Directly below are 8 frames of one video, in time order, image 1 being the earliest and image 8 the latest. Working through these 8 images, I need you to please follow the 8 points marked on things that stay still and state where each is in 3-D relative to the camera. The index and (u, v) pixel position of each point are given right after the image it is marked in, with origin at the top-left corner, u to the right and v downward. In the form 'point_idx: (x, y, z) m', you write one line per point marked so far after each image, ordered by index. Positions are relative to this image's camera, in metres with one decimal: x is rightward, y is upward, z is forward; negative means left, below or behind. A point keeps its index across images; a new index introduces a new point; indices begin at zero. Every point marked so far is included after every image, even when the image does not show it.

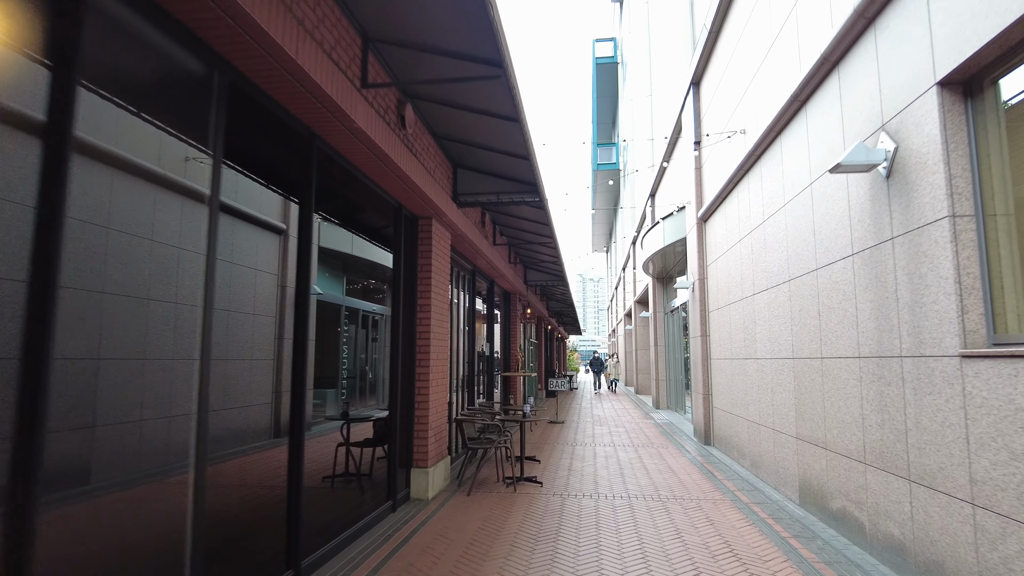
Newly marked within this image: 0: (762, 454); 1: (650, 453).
0: (+2.6, -1.7, +6.5) m
1: (+1.9, -2.3, +8.7) m
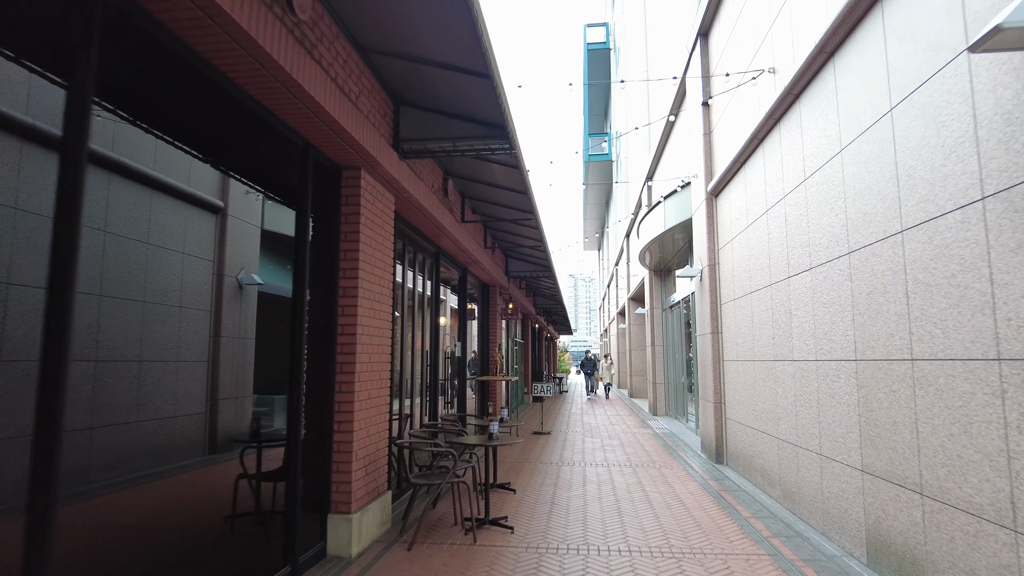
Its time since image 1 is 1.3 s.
0: (+2.3, -1.6, +5.0) m
1: (+1.6, -2.2, +7.1) m
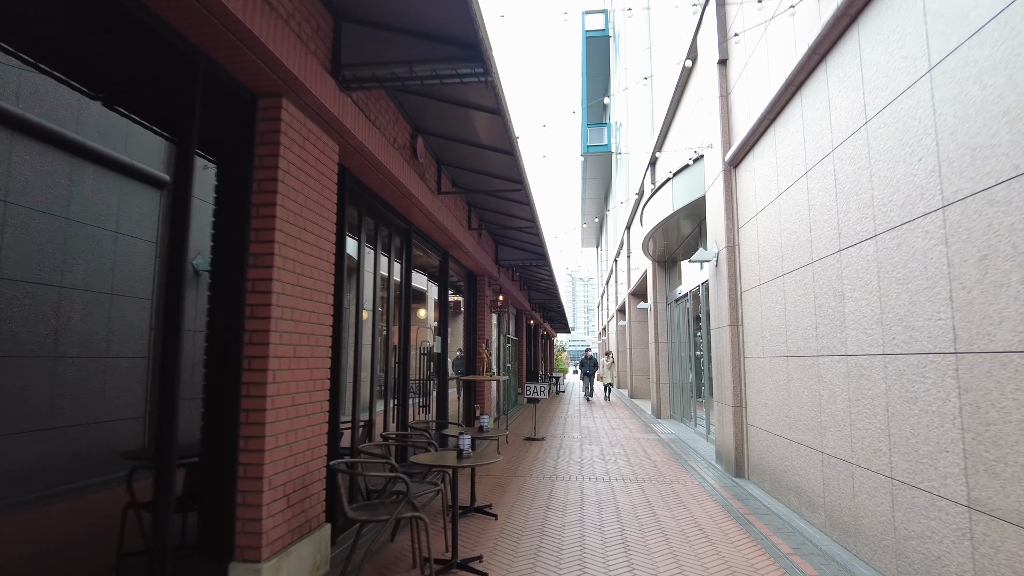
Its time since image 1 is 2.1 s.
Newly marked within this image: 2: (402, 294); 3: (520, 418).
0: (+2.2, -1.4, +3.9) m
1: (+1.4, -2.0, +6.0) m
2: (-1.2, -0.1, +6.4) m
3: (+0.1, -2.6, +12.4) m
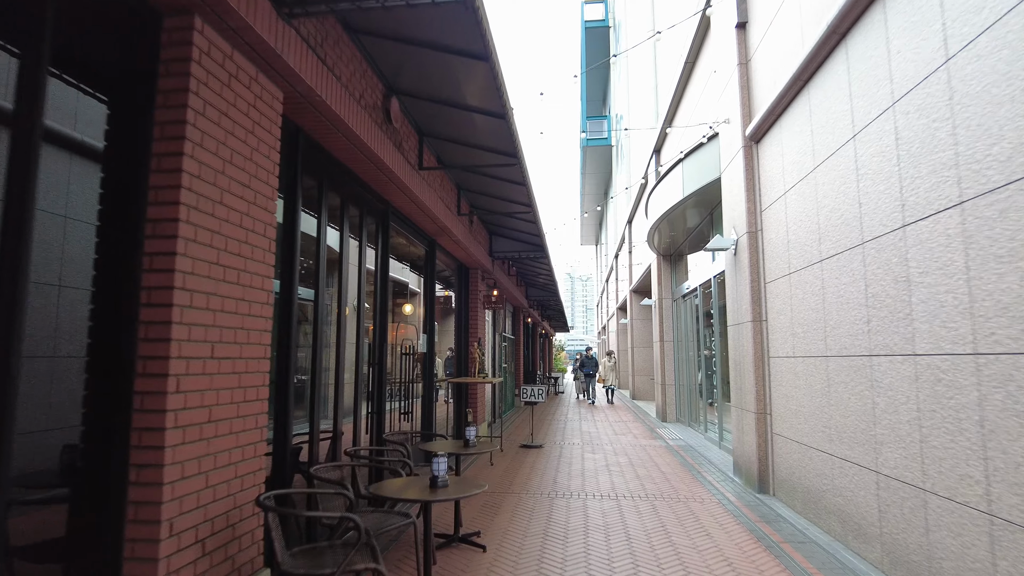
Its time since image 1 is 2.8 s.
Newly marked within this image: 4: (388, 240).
0: (+2.1, -1.3, +3.1) m
1: (+1.4, -1.9, +5.3) m
2: (-1.2, 0.0, +5.6) m
3: (+0.1, -2.5, +11.6) m
4: (-1.2, +0.4, +5.7) m
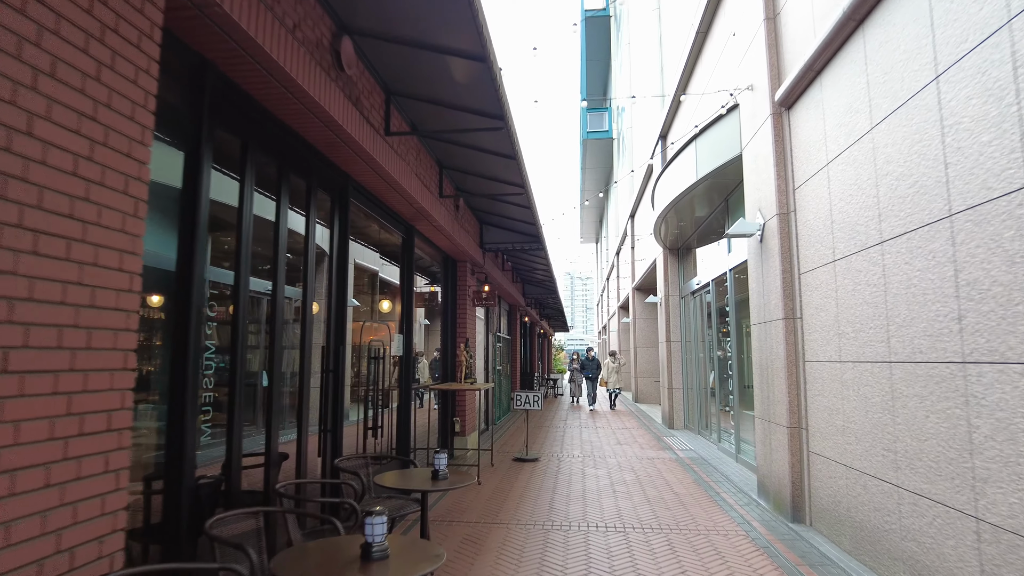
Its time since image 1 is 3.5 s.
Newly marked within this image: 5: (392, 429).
0: (+2.0, -1.3, +2.2) m
1: (+1.3, -1.8, +4.3) m
2: (-1.3, +0.1, +4.7) m
3: (0.0, -2.4, +10.7) m
4: (-1.3, +0.5, +4.8) m
5: (-1.2, -1.4, +6.3) m
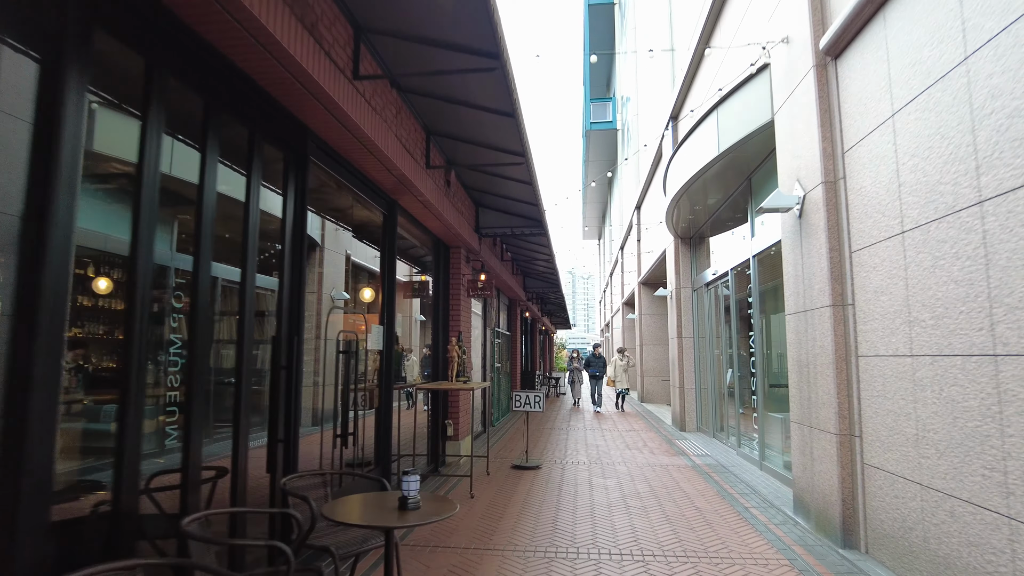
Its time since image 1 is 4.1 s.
0: (+2.0, -1.1, +1.3) m
1: (+1.3, -1.7, +3.5) m
2: (-1.3, +0.2, +3.9) m
3: (0.0, -2.3, +9.9) m
4: (-1.3, +0.6, +3.9) m
5: (-1.3, -1.3, +5.5) m
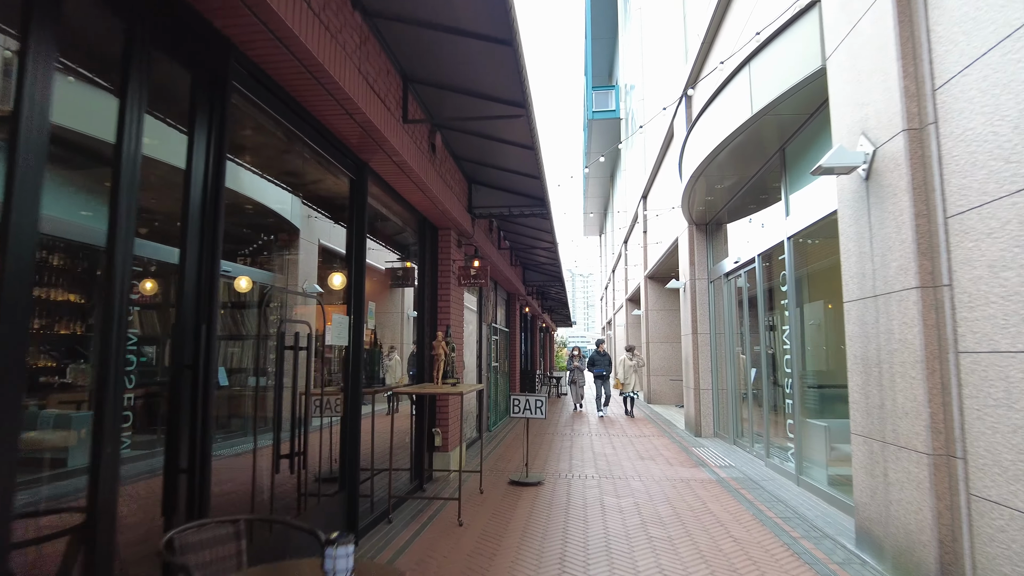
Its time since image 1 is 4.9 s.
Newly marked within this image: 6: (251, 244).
0: (+1.9, -1.0, +0.3) m
1: (+1.2, -1.6, +2.5) m
2: (-1.4, +0.3, +2.9) m
3: (-0.1, -2.2, +8.9) m
4: (-1.3, +0.8, +2.9) m
5: (-1.3, -1.2, +4.5) m
6: (-1.5, +0.3, +3.6) m
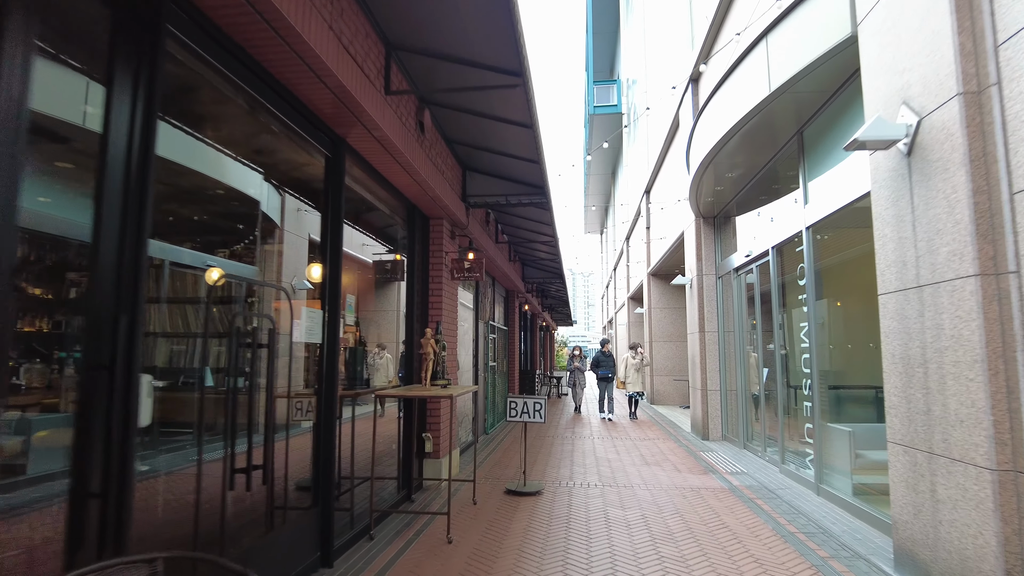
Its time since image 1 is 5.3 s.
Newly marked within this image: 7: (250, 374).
0: (+1.9, -0.9, -0.2) m
1: (+1.2, -1.5, +2.0) m
2: (-1.4, +0.4, +2.4) m
3: (-0.1, -2.1, +8.4) m
4: (-1.3, +0.8, +2.4) m
5: (-1.3, -1.1, +4.0) m
6: (-1.5, +0.3, +3.1) m
7: (-1.4, -0.5, +3.5) m
